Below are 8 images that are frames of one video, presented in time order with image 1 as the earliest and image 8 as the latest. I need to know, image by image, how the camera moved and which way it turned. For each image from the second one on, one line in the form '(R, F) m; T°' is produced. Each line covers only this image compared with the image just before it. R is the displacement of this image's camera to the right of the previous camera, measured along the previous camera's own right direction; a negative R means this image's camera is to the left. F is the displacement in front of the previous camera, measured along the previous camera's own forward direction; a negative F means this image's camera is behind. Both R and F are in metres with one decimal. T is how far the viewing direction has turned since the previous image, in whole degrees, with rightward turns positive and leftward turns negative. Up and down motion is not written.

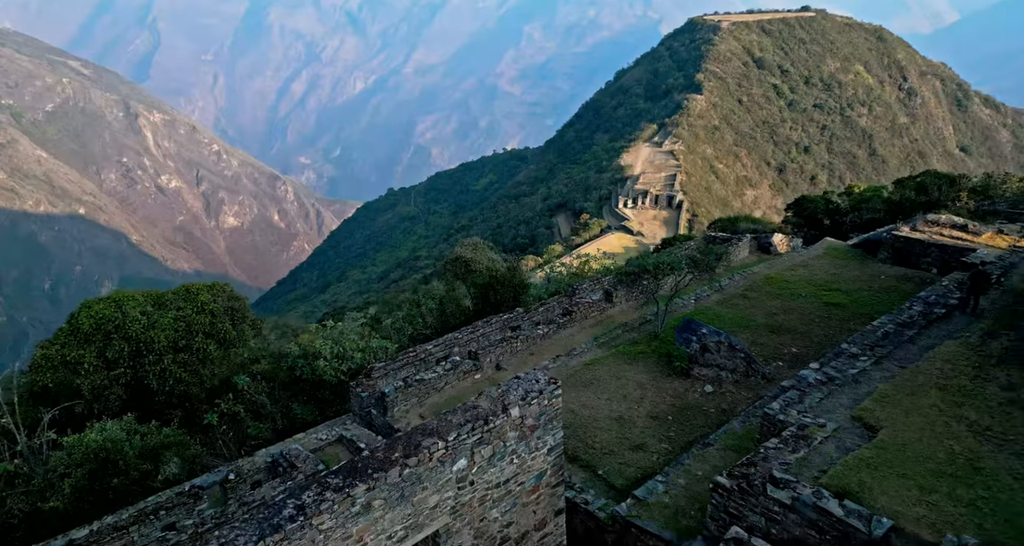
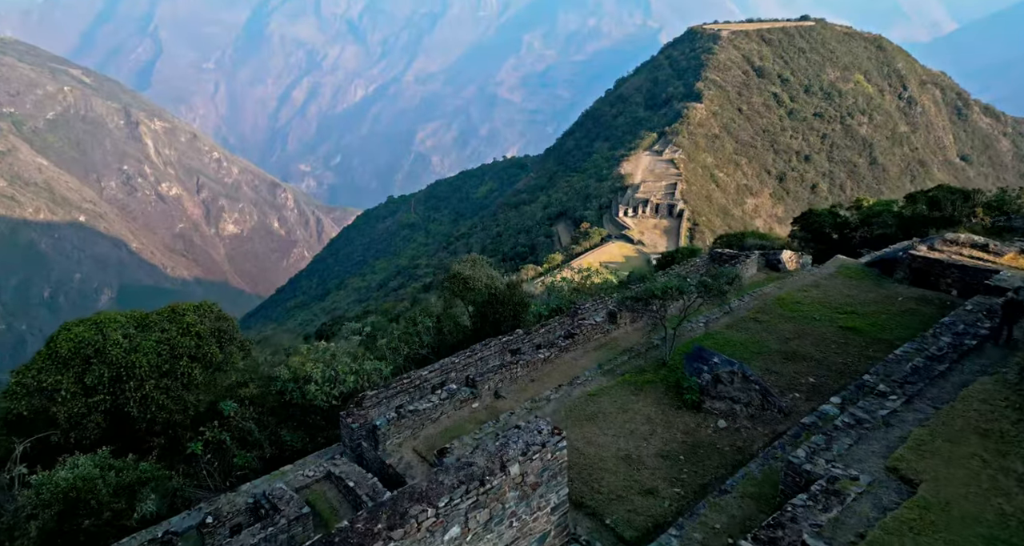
(0.0, +0.3) m; 0°
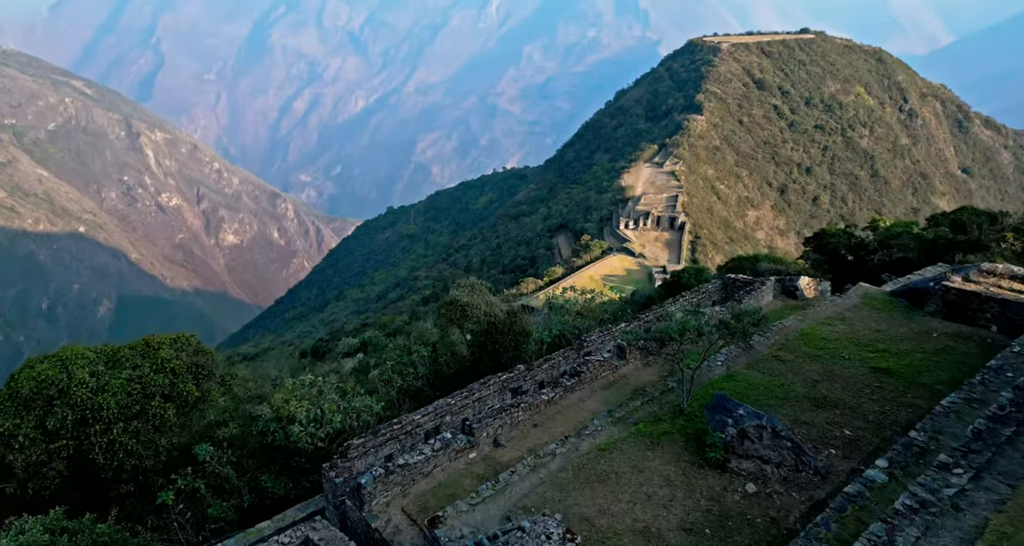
(0.0, +0.5) m; 0°
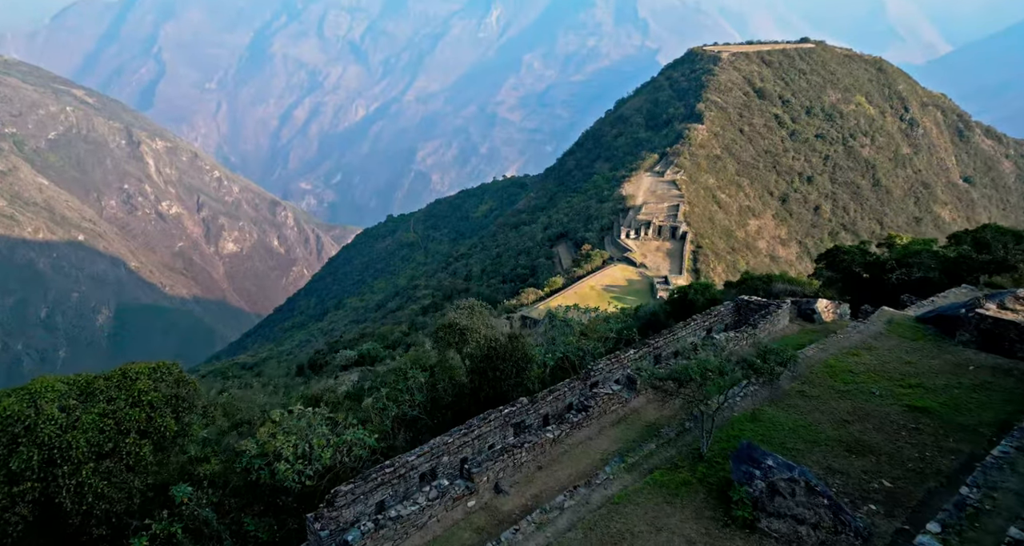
(0.0, +0.5) m; 0°
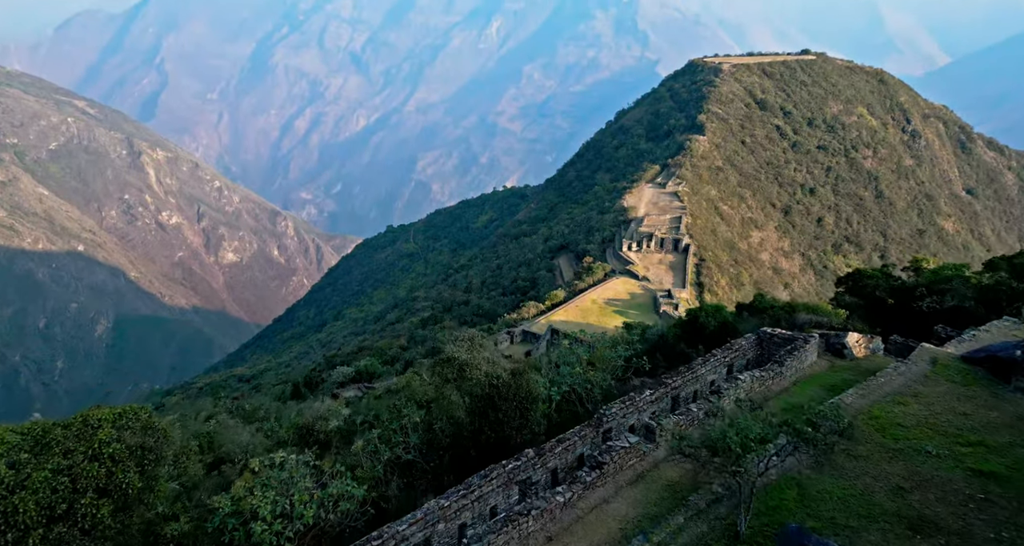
(0.0, +0.7) m; 0°
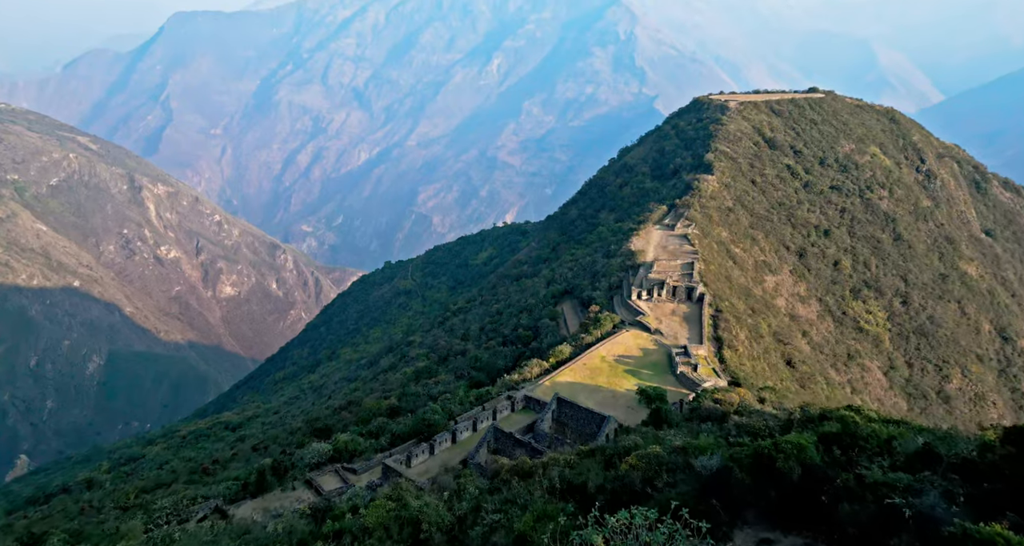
(0.0, +3.8) m; 0°
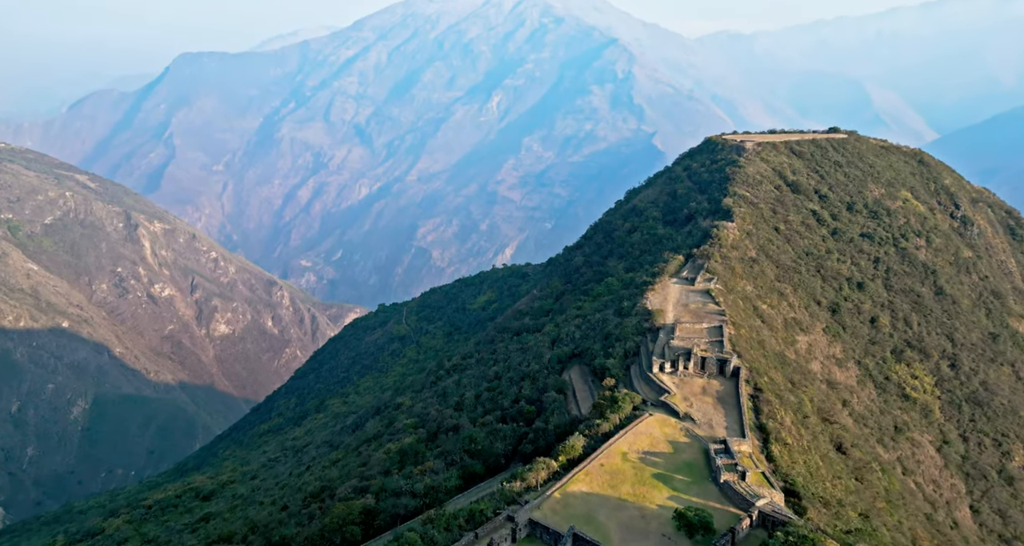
(-0.1, +7.4) m; 0°
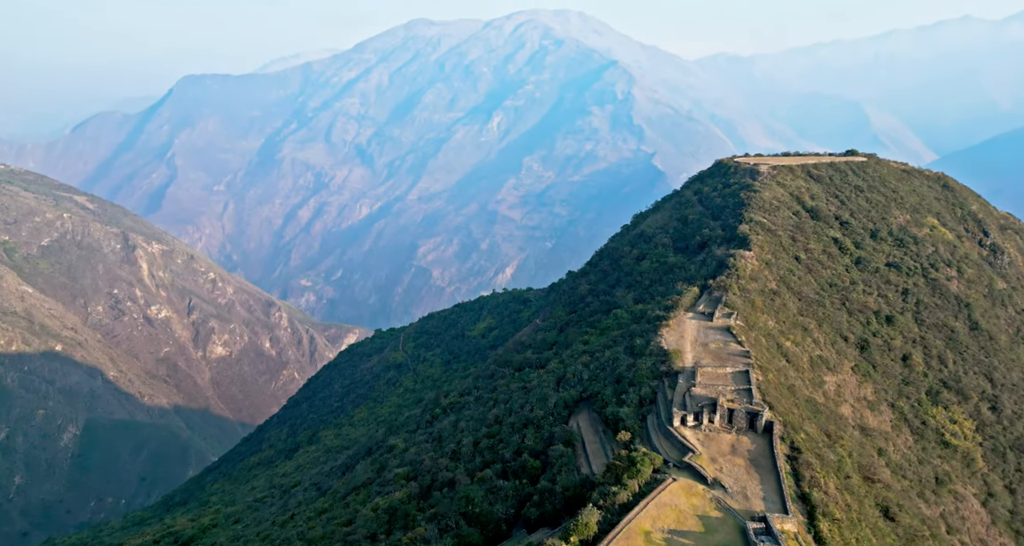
(-0.1, +4.9) m; 0°
